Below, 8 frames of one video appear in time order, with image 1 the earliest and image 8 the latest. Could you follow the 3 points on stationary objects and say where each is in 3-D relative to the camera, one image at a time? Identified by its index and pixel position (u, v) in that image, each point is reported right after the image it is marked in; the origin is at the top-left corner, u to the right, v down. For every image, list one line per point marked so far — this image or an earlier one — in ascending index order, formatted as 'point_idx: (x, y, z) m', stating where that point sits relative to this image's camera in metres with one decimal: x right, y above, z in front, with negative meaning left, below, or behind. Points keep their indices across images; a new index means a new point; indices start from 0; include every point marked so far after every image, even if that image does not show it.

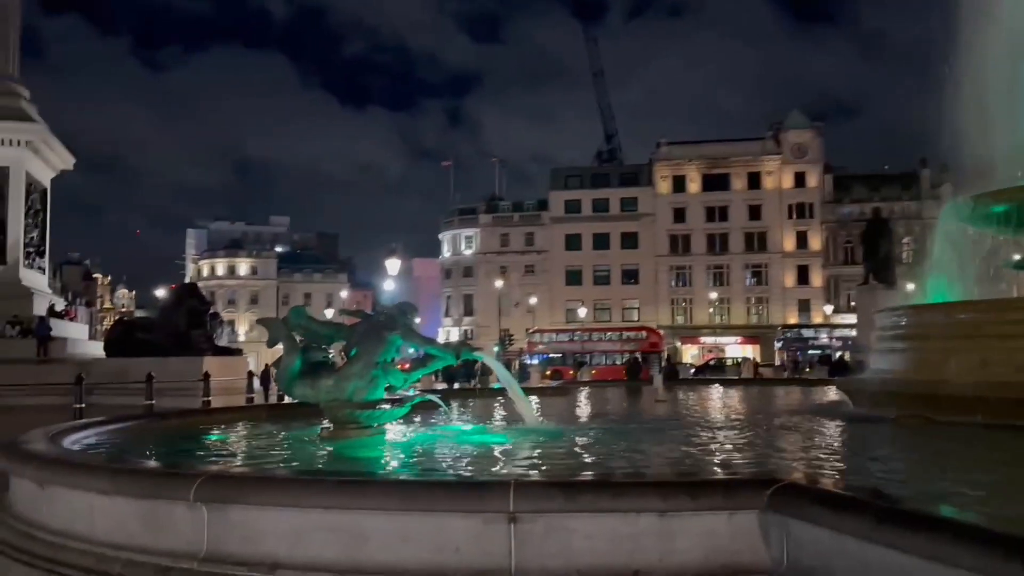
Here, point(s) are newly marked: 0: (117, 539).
0: (-2.3, -1.5, +5.6) m
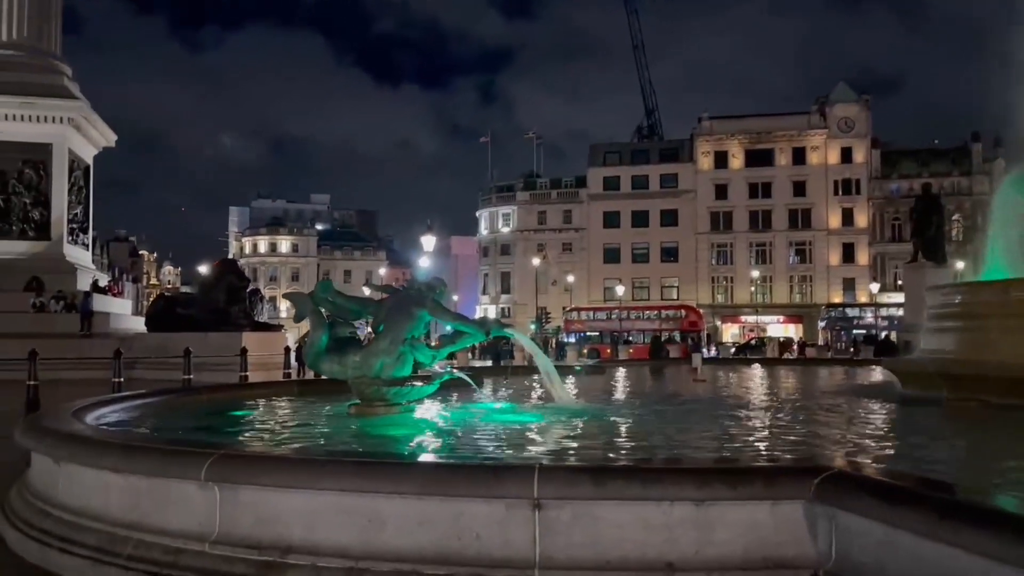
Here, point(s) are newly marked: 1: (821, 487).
0: (-2.2, -1.3, +5.4) m
1: (+1.4, -0.9, +4.3) m
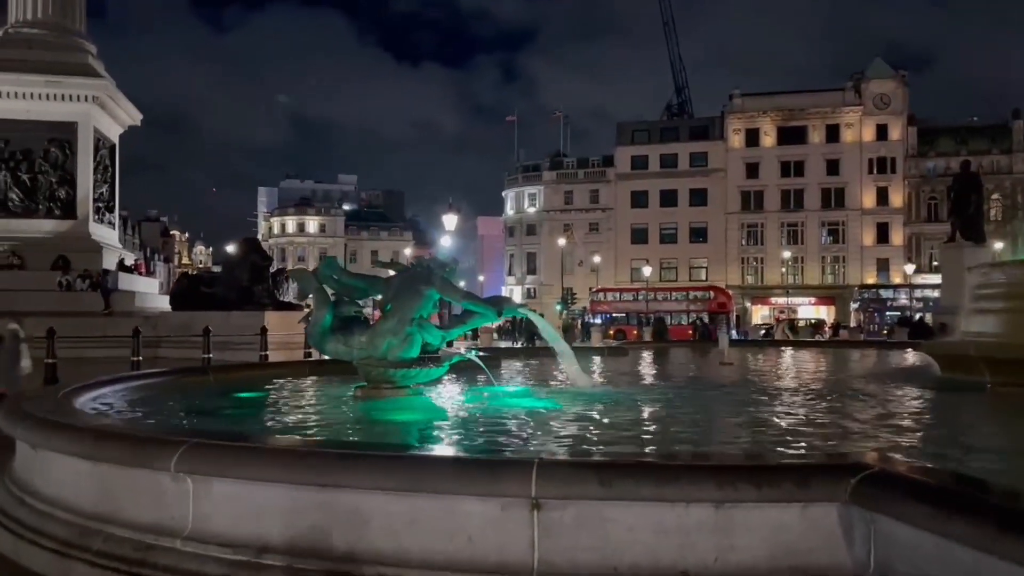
0: (-2.2, -1.2, +5.0) m
1: (+1.4, -0.8, +3.8) m
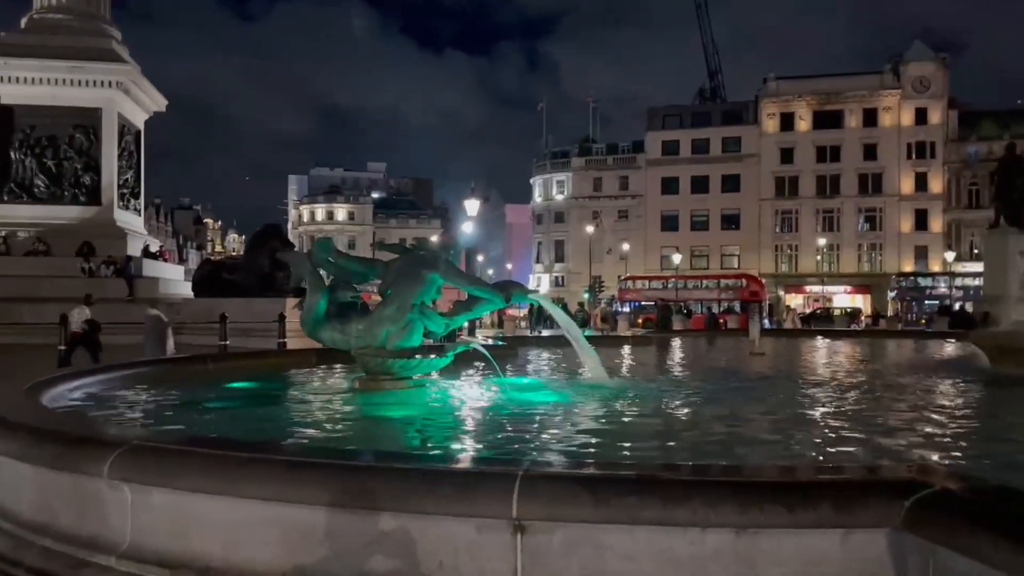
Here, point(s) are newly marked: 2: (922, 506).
0: (-2.2, -1.1, +4.4) m
1: (+1.3, -0.7, +3.1) m
2: (+1.4, -0.7, +3.1) m
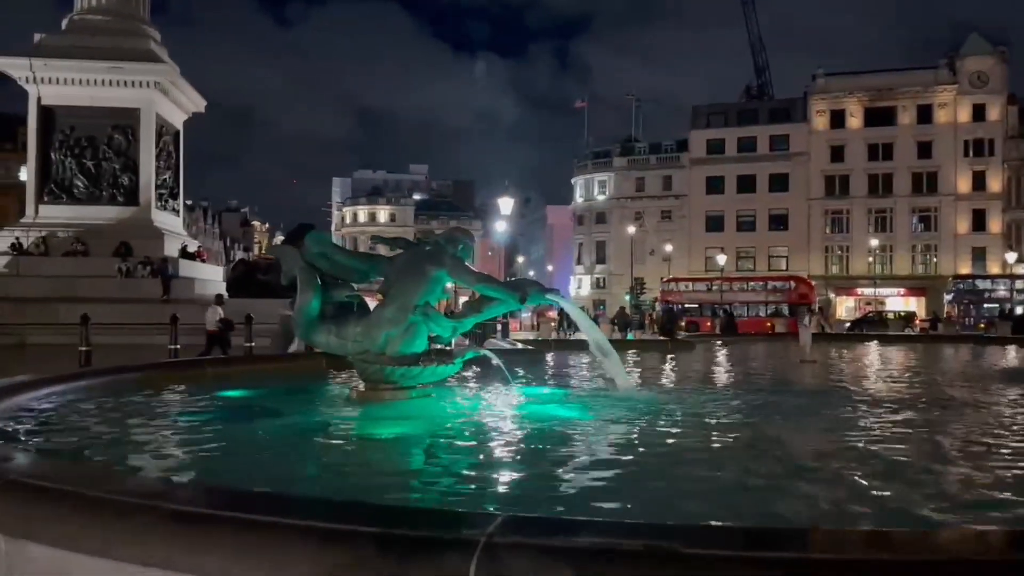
0: (-2.2, -1.0, +3.6) m
1: (+1.2, -0.7, +2.1) m
2: (+1.2, -0.7, +2.2) m
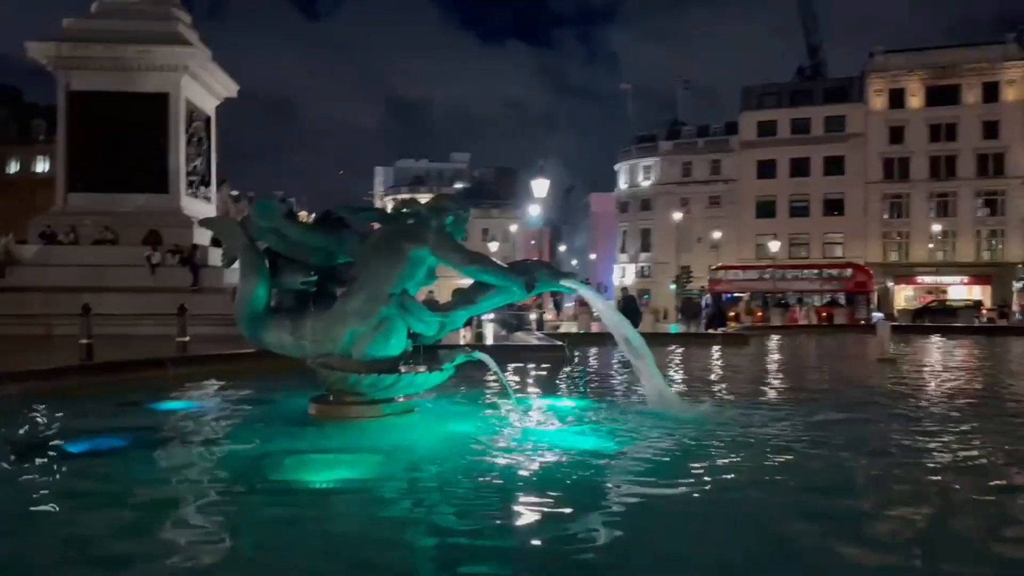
0: (-2.4, -1.0, +2.1) m
1: (+1.0, -0.7, +0.5) m
2: (+1.0, -0.7, +0.5) m
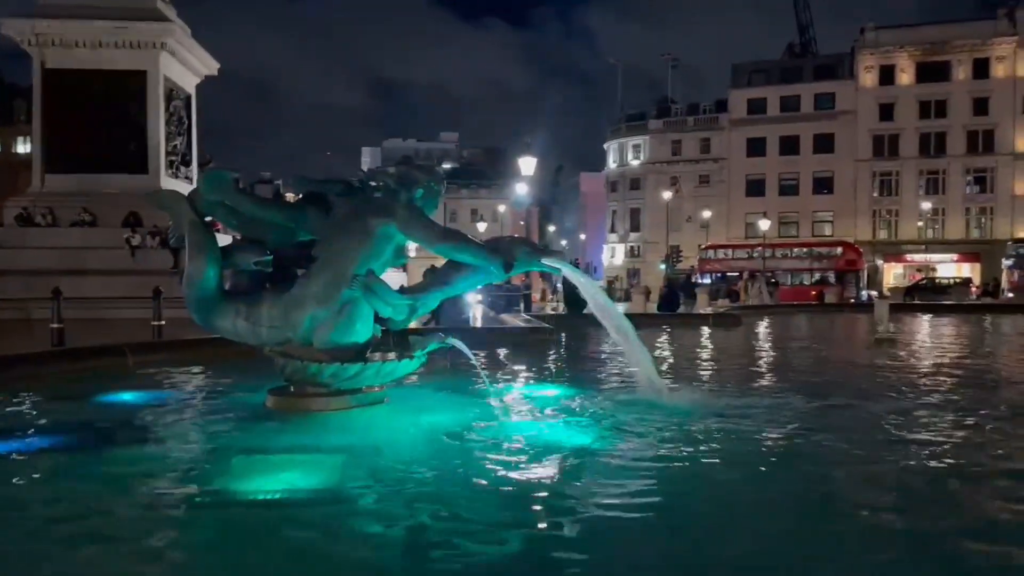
0: (-2.5, -1.0, +1.6) m
1: (+1.0, -0.7, 0.0) m
2: (+1.0, -0.6, 0.0) m
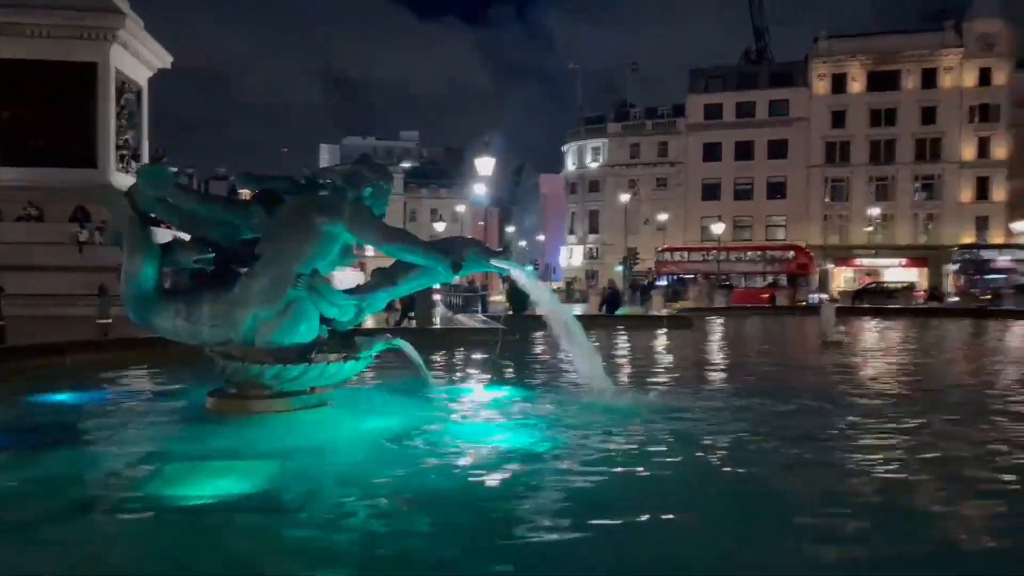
0: (-2.5, -1.0, +1.9) m
1: (+1.0, -0.7, +0.4) m
2: (+1.0, -0.7, +0.5) m
